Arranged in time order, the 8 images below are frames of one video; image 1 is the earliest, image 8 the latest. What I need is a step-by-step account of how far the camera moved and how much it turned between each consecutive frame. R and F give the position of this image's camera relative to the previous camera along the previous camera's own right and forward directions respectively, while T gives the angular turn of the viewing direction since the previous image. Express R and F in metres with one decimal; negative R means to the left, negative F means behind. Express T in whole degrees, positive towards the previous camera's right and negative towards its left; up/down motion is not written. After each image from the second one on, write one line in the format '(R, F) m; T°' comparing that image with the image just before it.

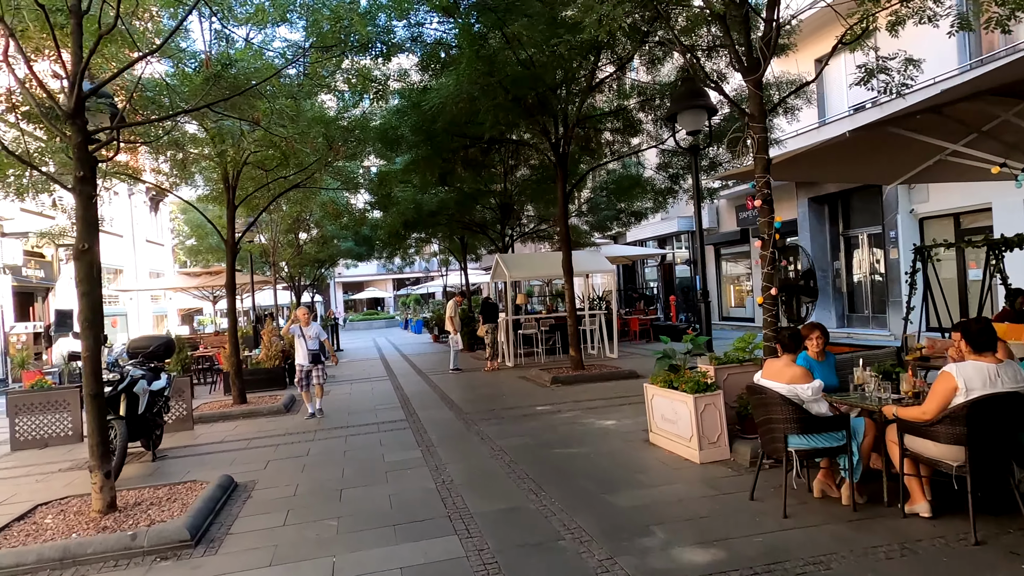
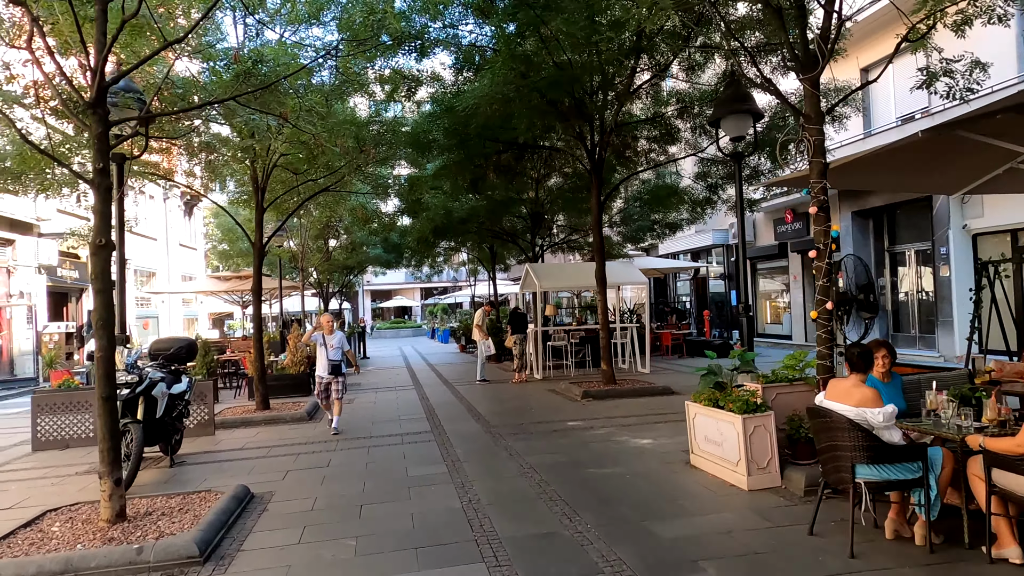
(-0.1, +0.3) m; -2°
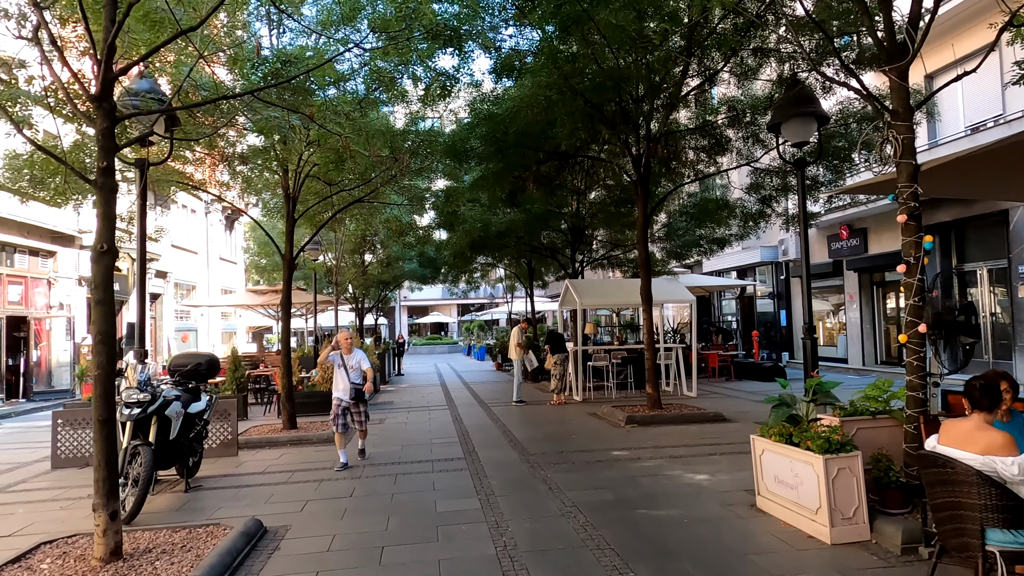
(0.0, +0.6) m; -3°
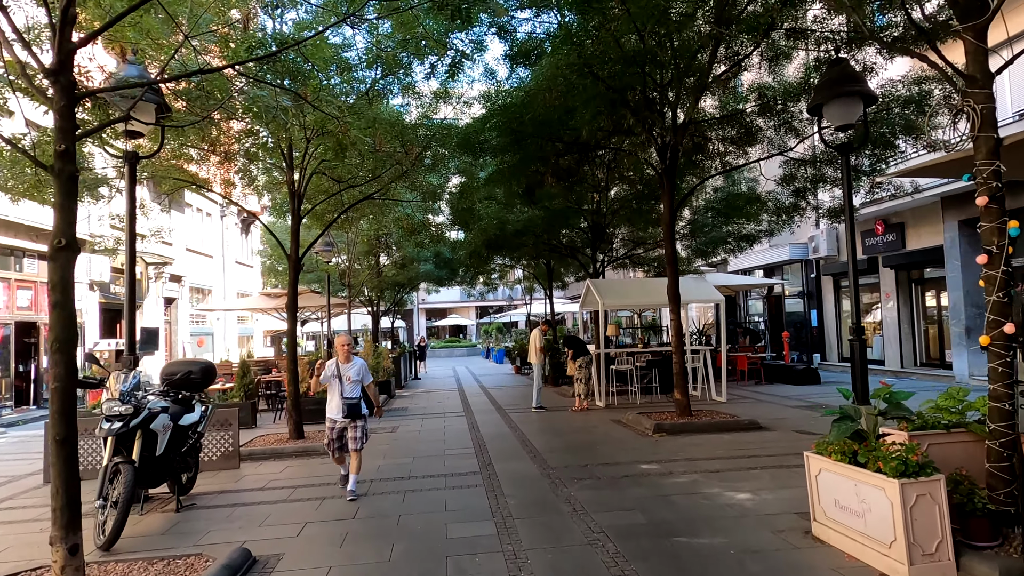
(0.0, +0.6) m; -2°
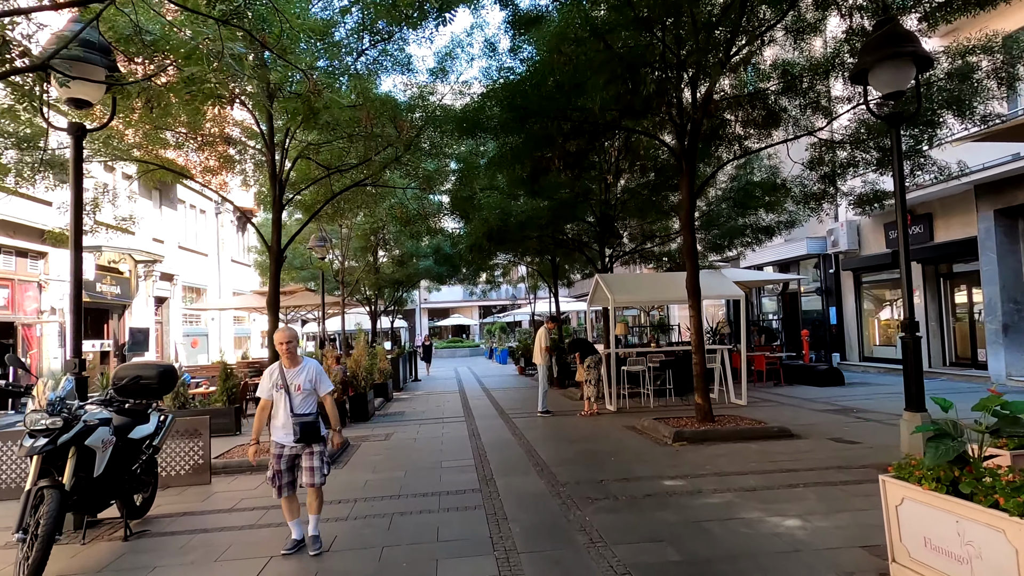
(0.0, +0.9) m; 0°
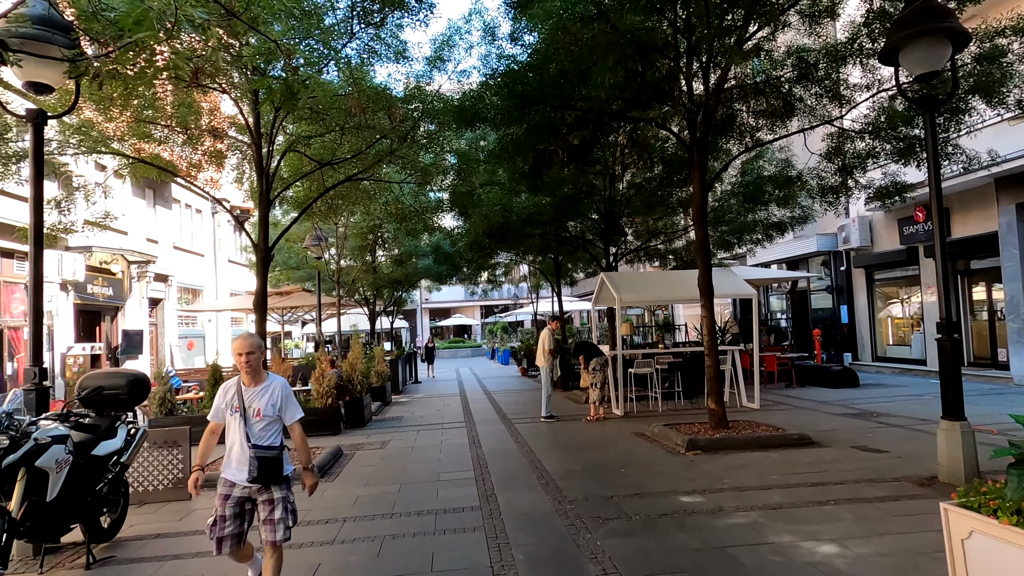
(0.0, +0.5) m; 0°
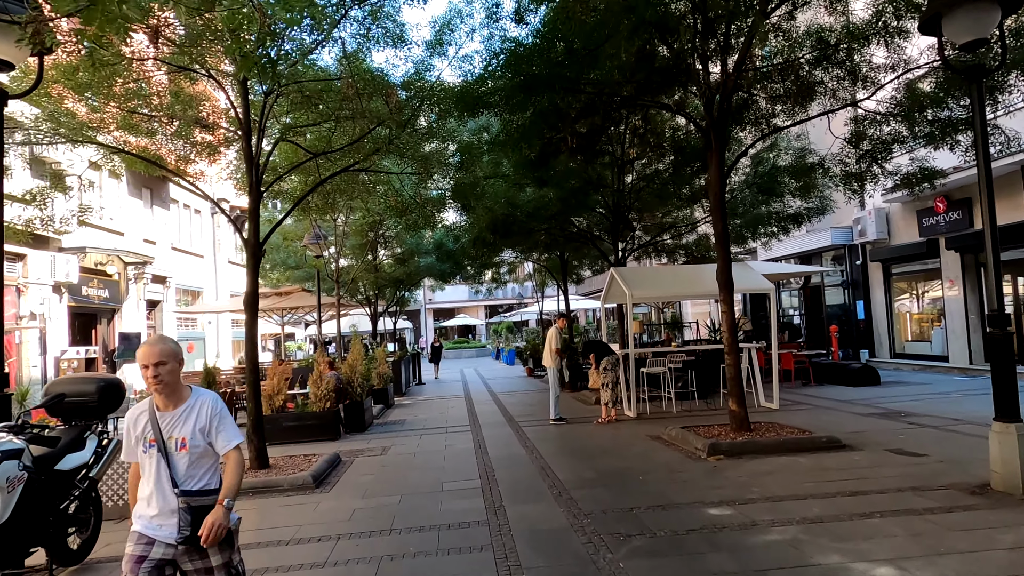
(0.0, +0.5) m; 0°
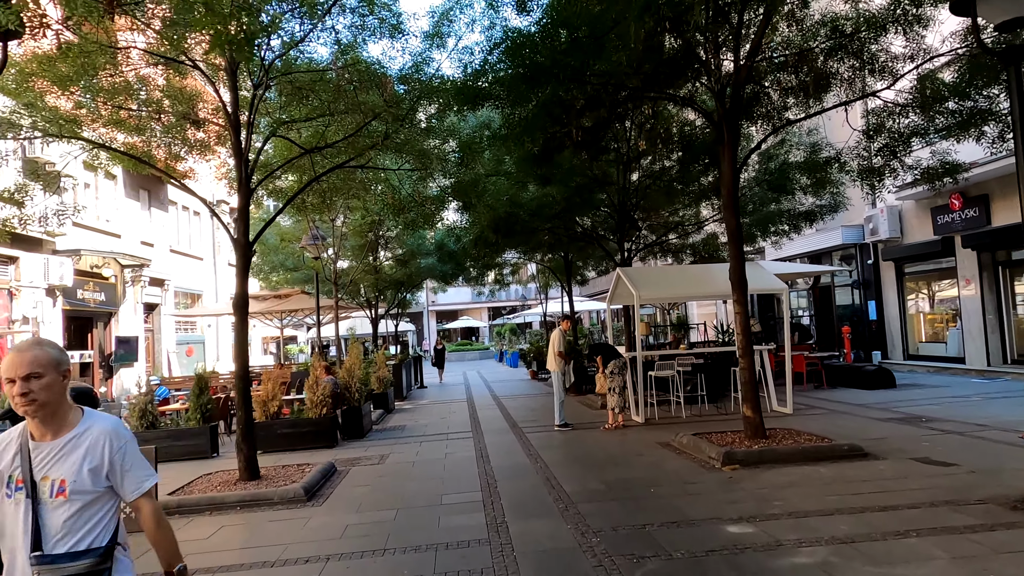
(0.0, +0.4) m; 0°
